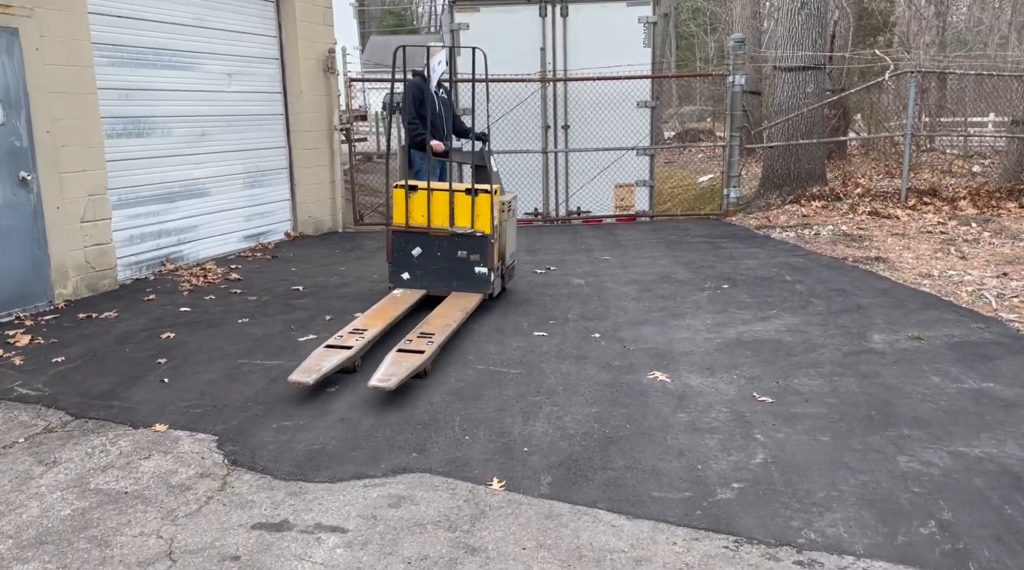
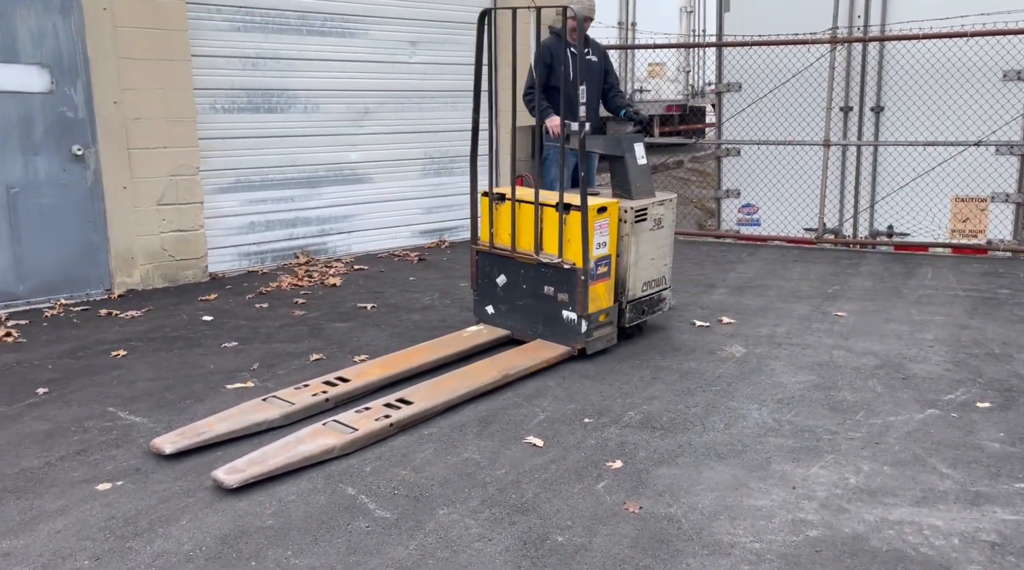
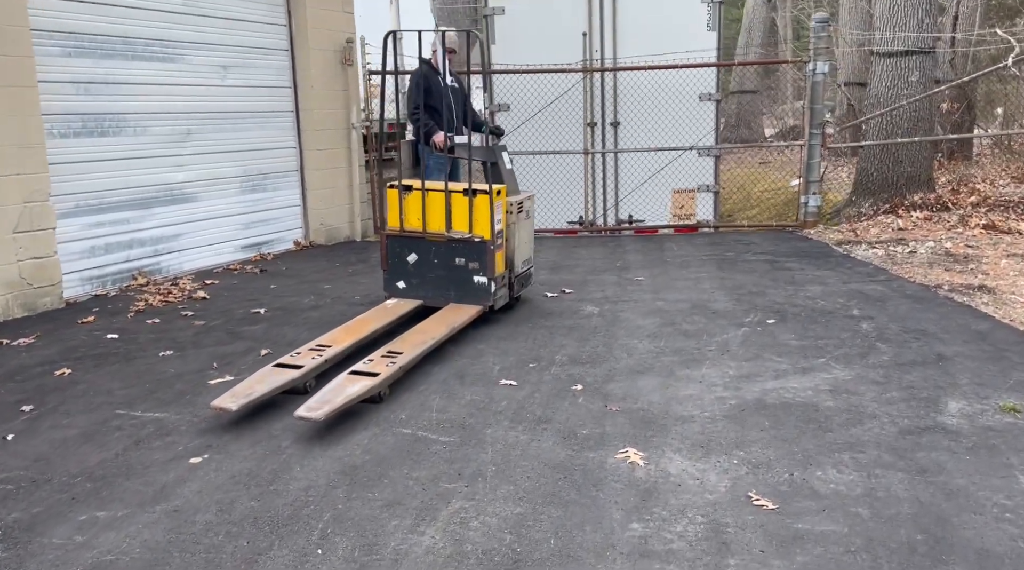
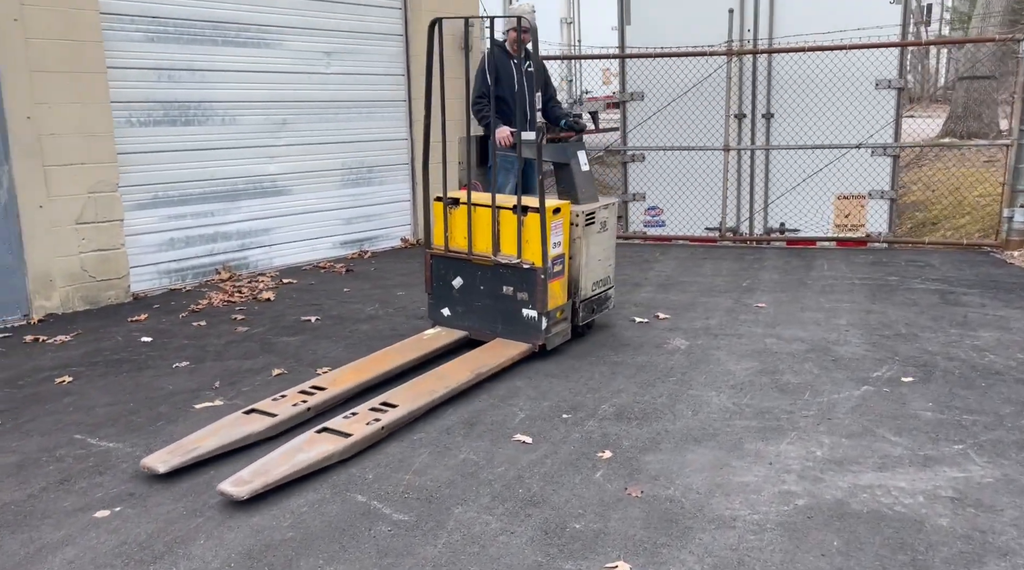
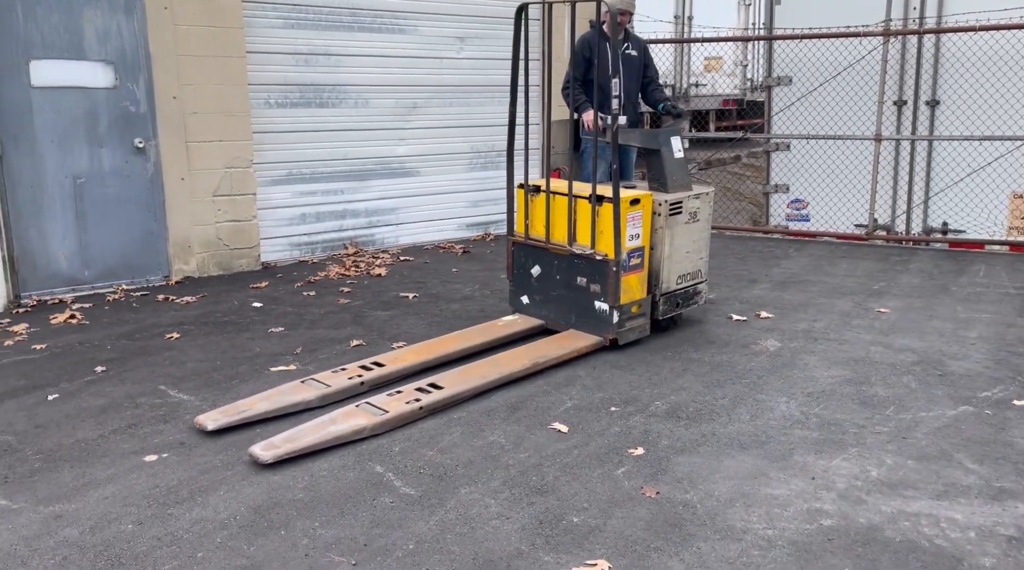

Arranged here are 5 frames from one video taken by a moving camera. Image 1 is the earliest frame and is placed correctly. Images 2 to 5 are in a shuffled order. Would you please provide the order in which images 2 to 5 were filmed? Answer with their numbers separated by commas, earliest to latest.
3, 4, 2, 5
